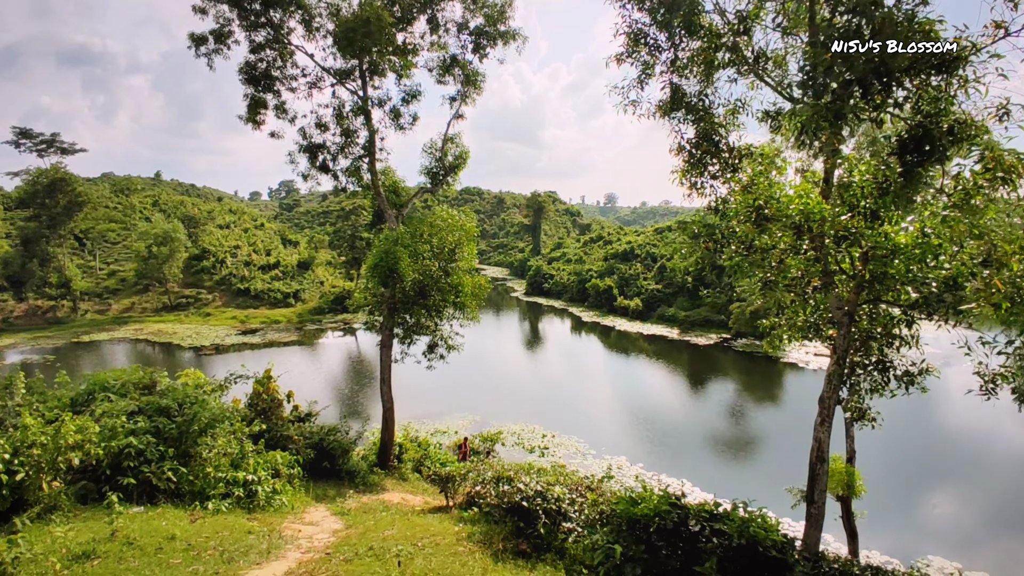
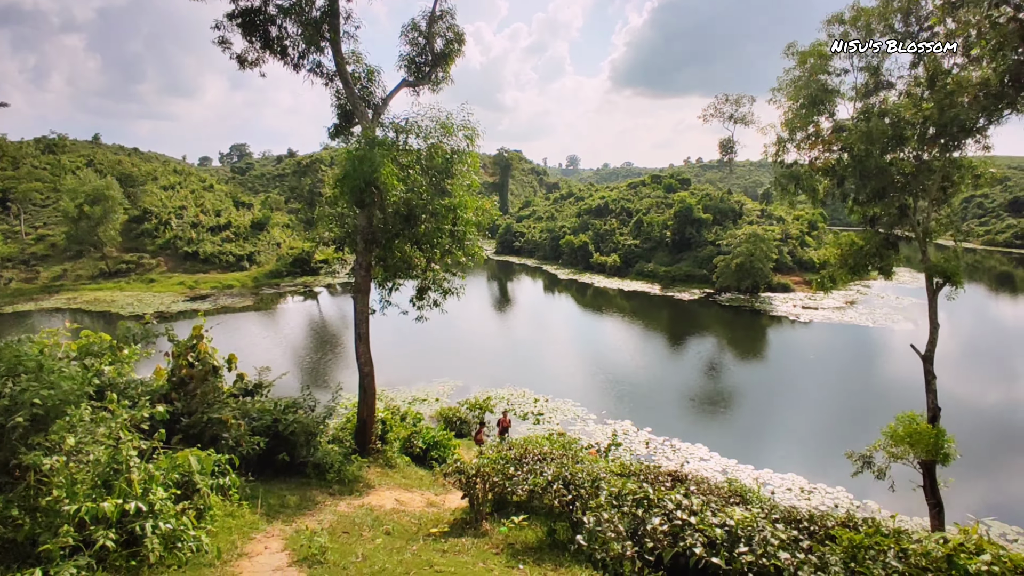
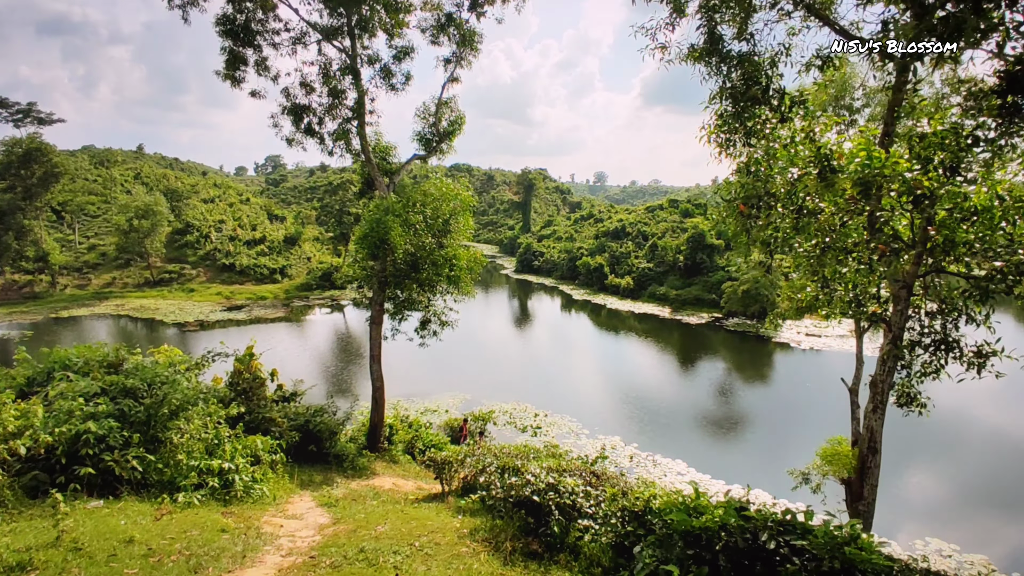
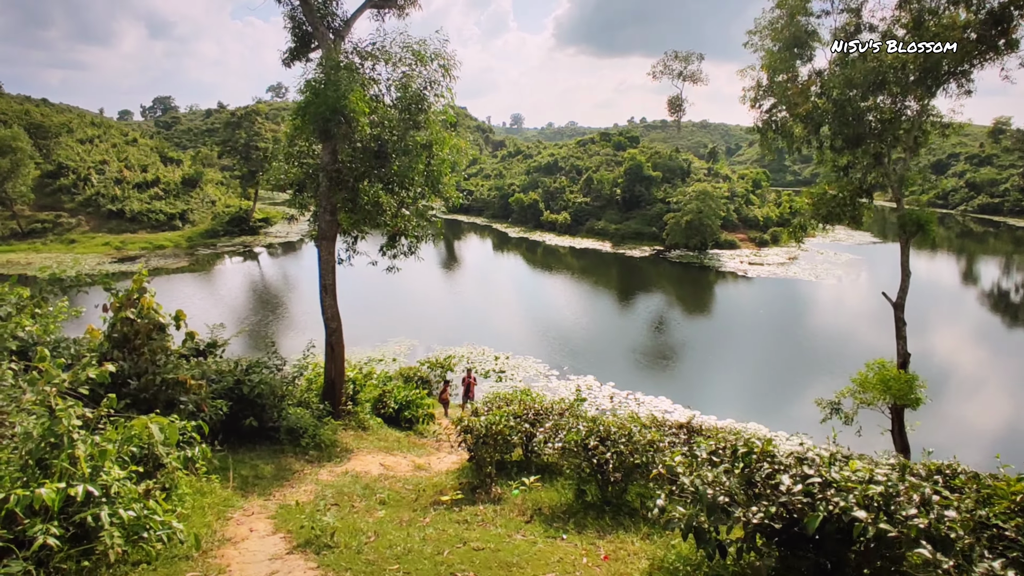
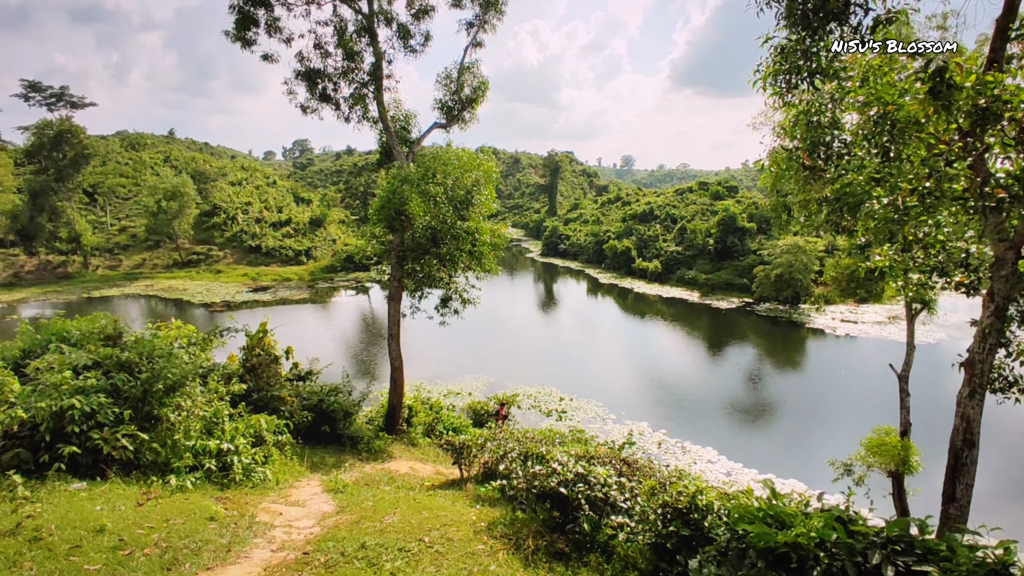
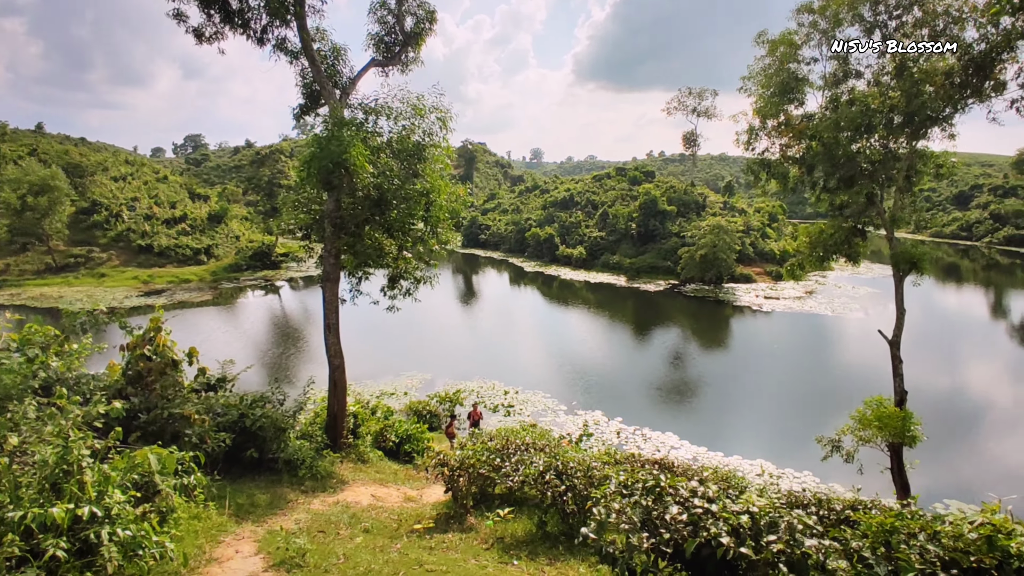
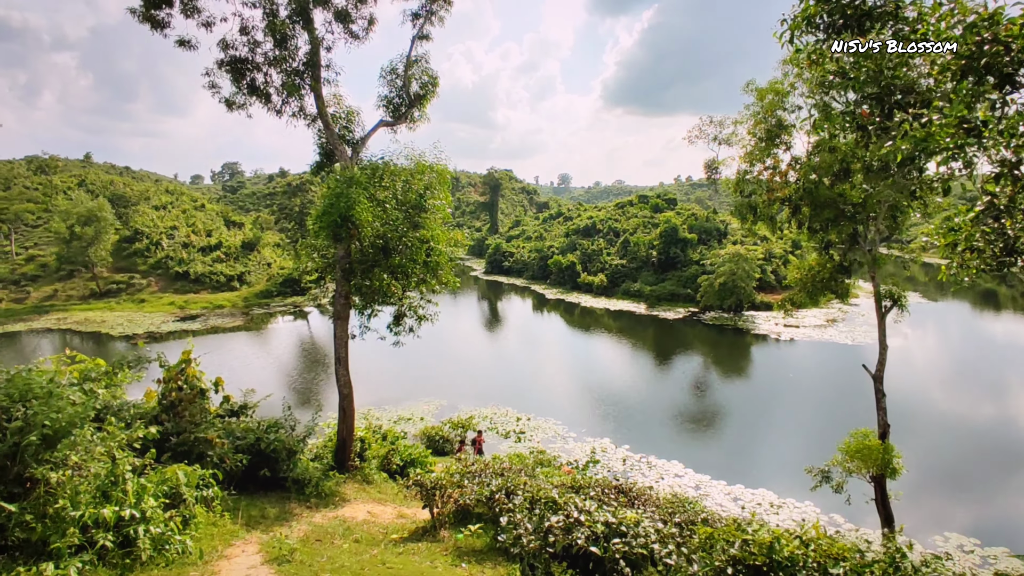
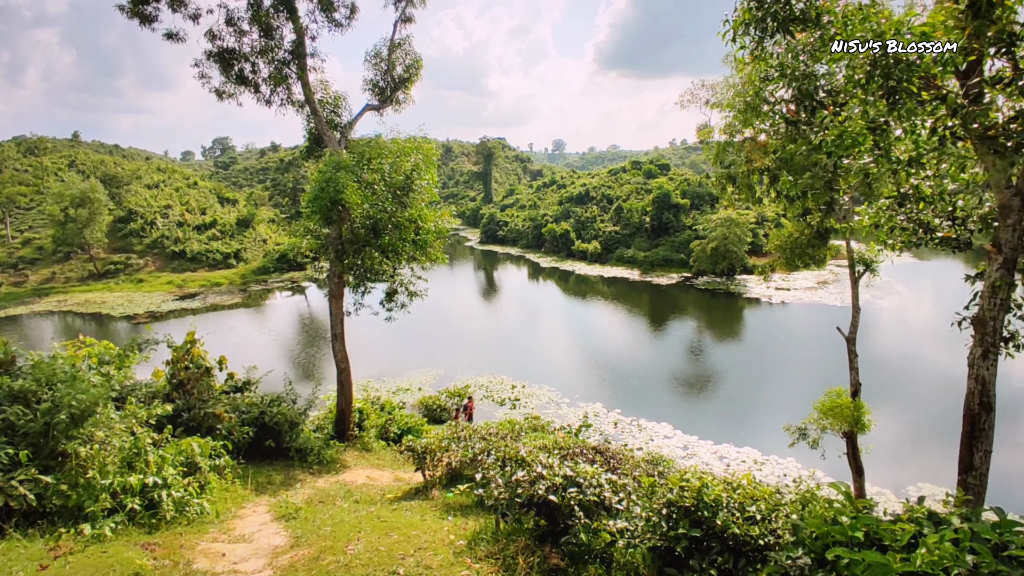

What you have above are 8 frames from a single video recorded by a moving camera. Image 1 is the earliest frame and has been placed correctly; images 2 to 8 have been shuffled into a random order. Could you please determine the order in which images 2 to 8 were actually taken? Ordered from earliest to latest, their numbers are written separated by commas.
3, 5, 8, 7, 2, 6, 4
